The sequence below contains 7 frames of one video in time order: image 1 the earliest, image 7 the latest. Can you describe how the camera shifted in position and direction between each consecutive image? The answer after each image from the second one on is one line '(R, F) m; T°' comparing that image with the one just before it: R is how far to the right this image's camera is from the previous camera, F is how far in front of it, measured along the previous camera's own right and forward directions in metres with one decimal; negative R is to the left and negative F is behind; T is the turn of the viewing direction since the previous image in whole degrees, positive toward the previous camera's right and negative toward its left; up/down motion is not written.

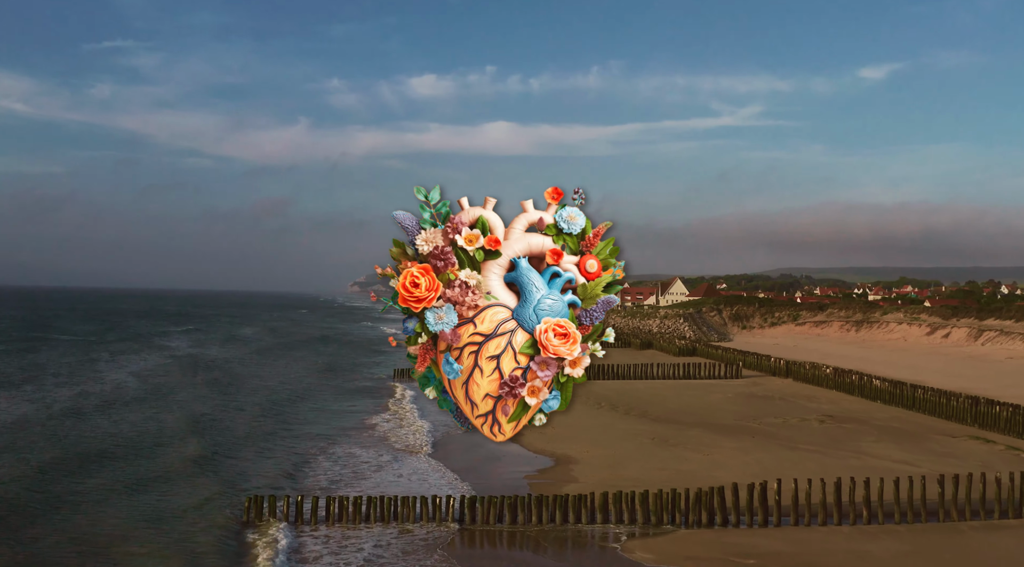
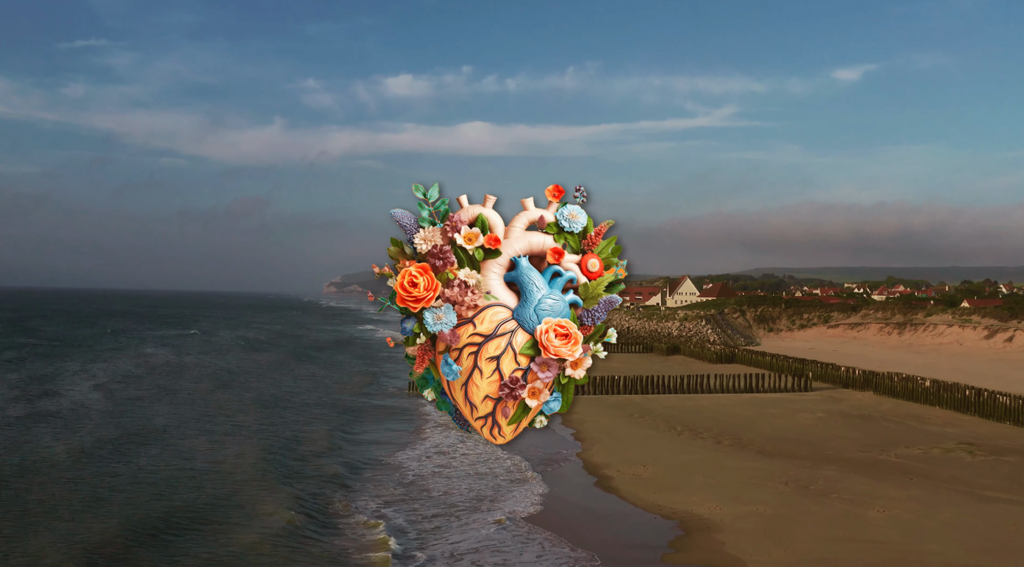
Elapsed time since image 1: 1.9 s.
(-2.4, +6.3) m; +1°
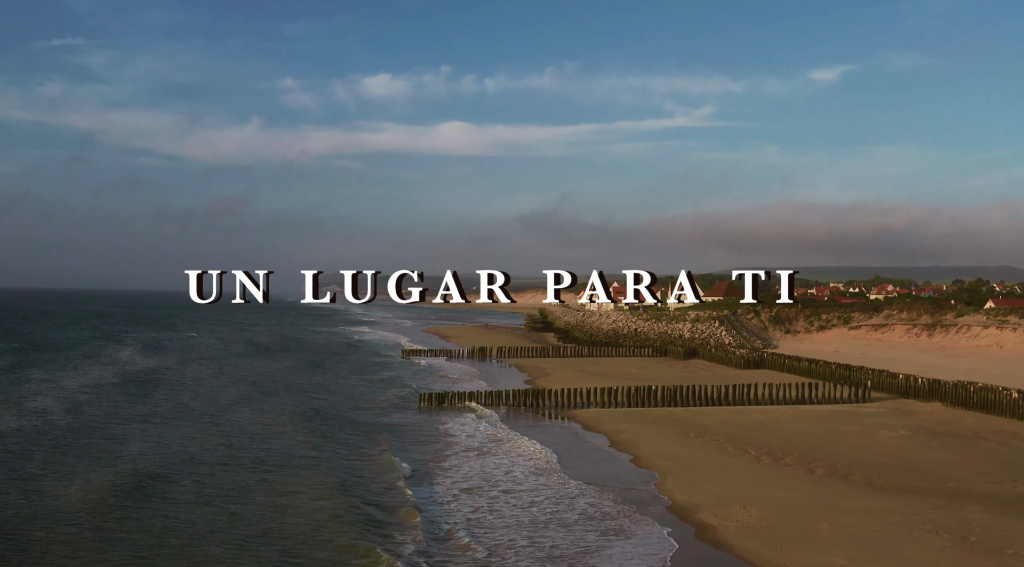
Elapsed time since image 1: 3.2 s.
(-1.6, +4.3) m; +1°
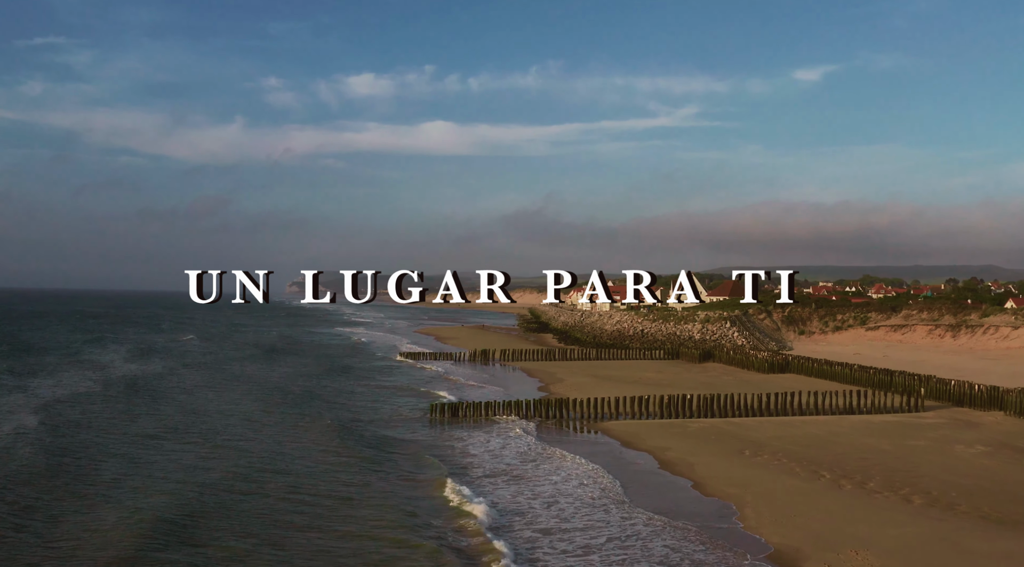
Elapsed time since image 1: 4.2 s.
(-1.2, +3.1) m; +1°
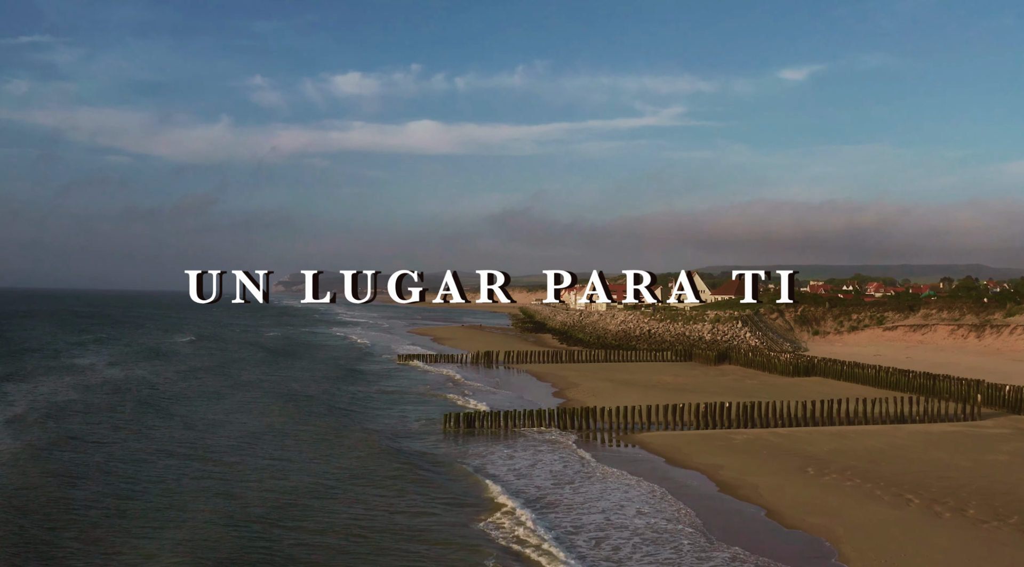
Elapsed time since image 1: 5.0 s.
(-1.1, +2.8) m; +1°
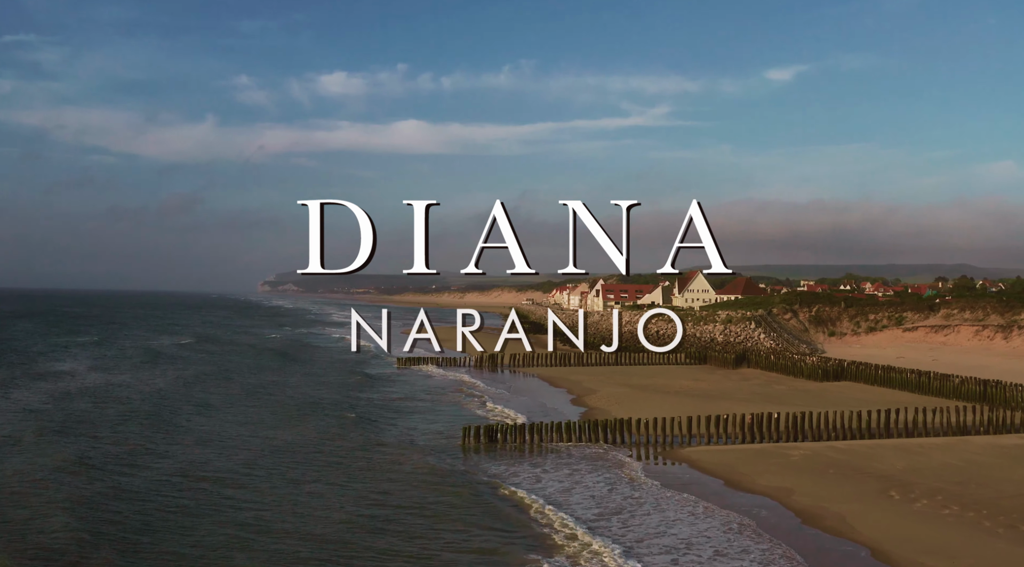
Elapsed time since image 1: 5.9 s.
(-1.1, +2.8) m; +1°
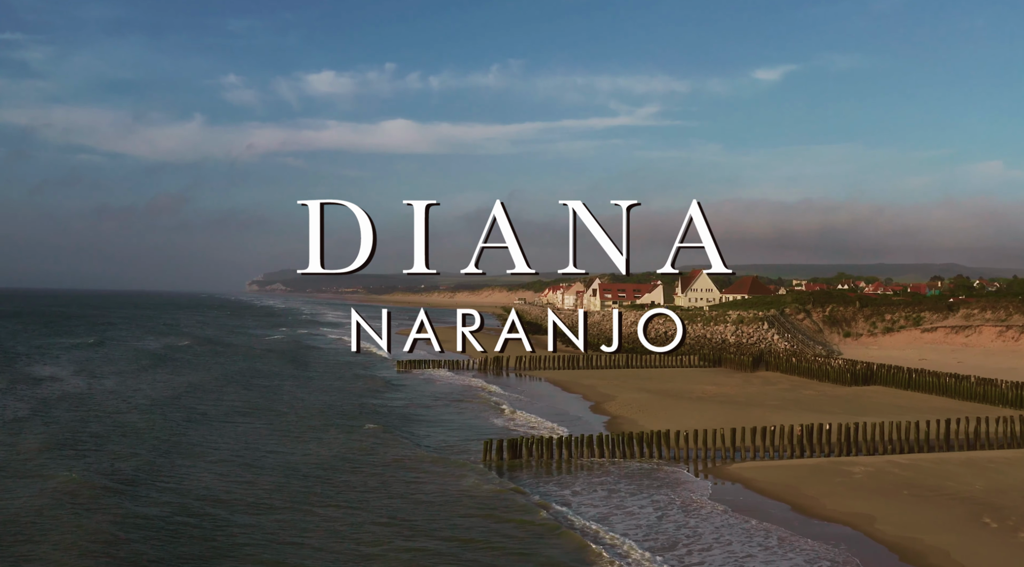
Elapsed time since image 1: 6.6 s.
(-0.9, +2.4) m; +1°
